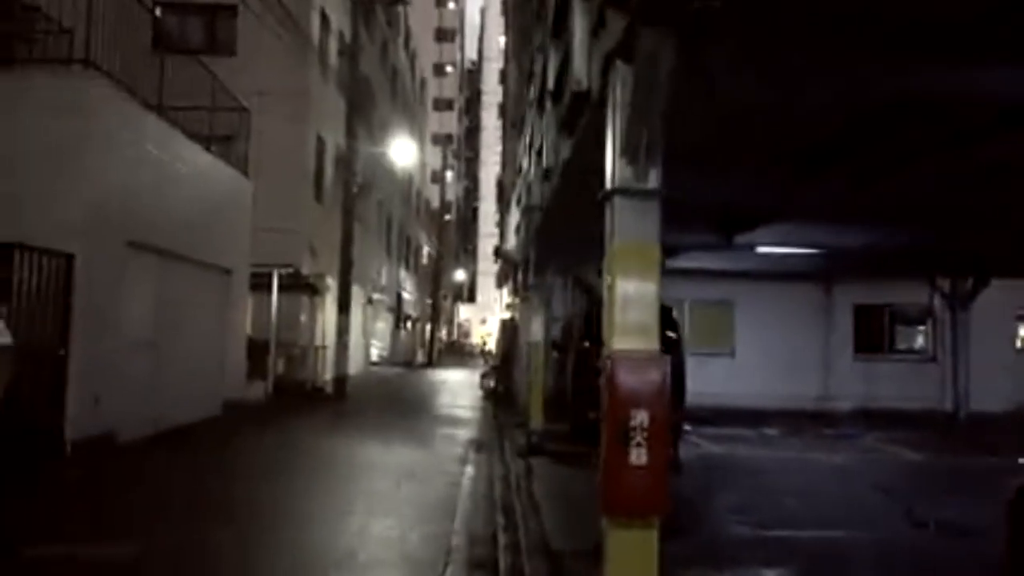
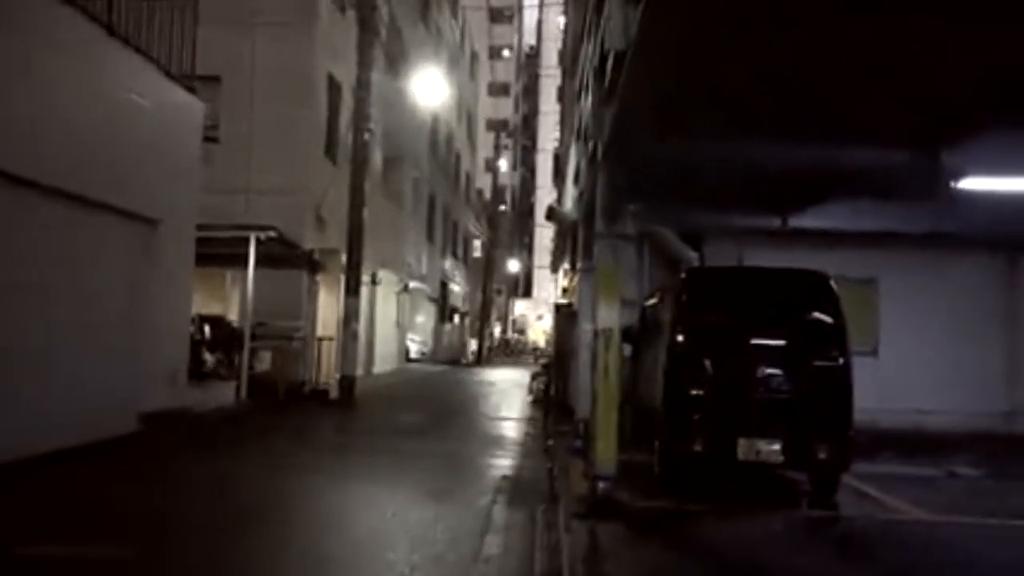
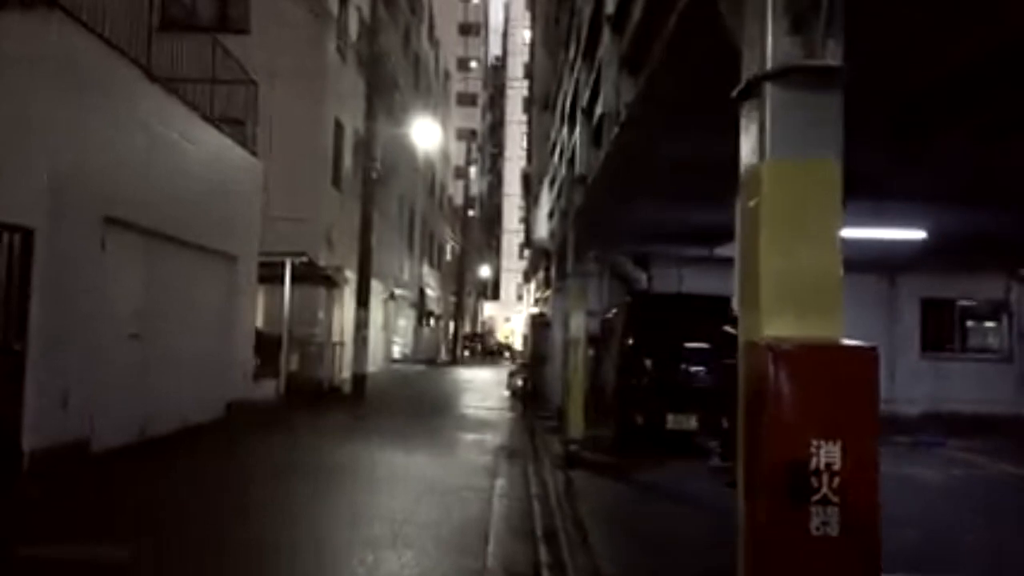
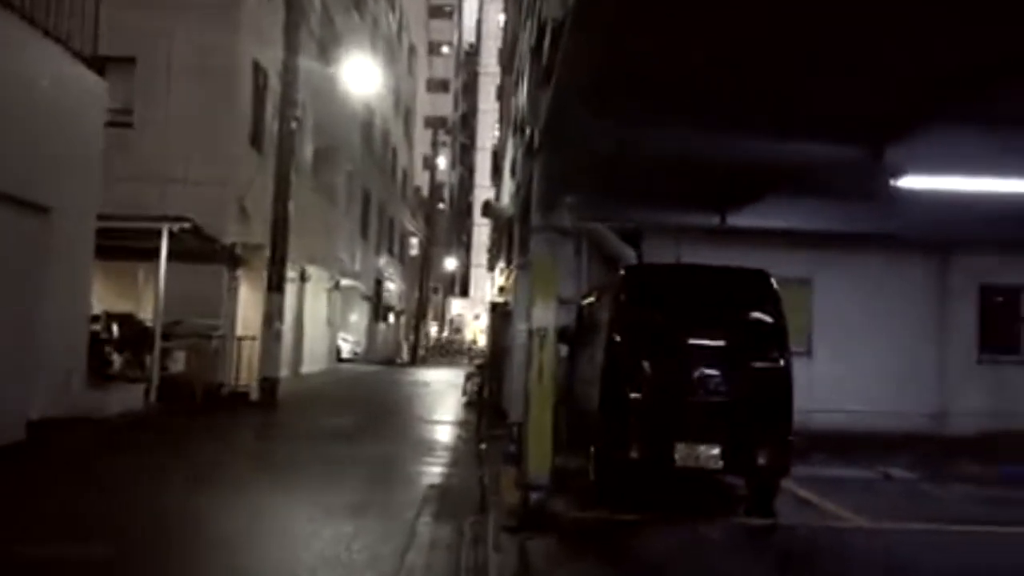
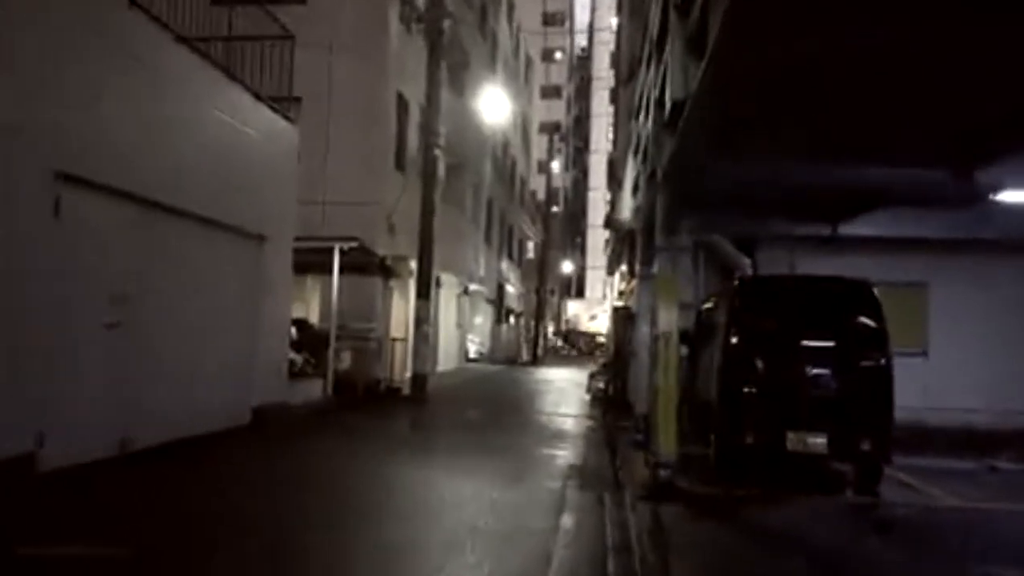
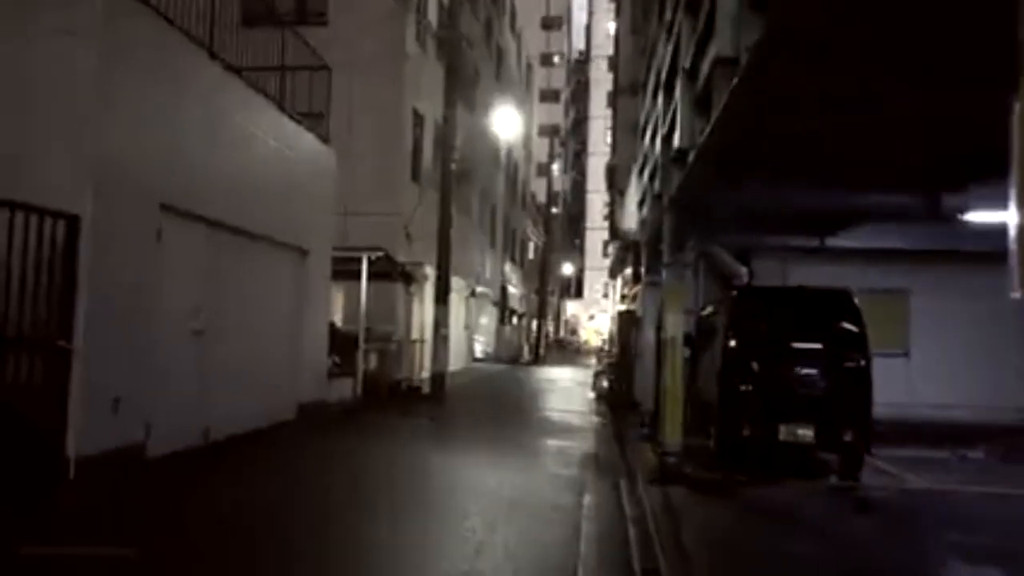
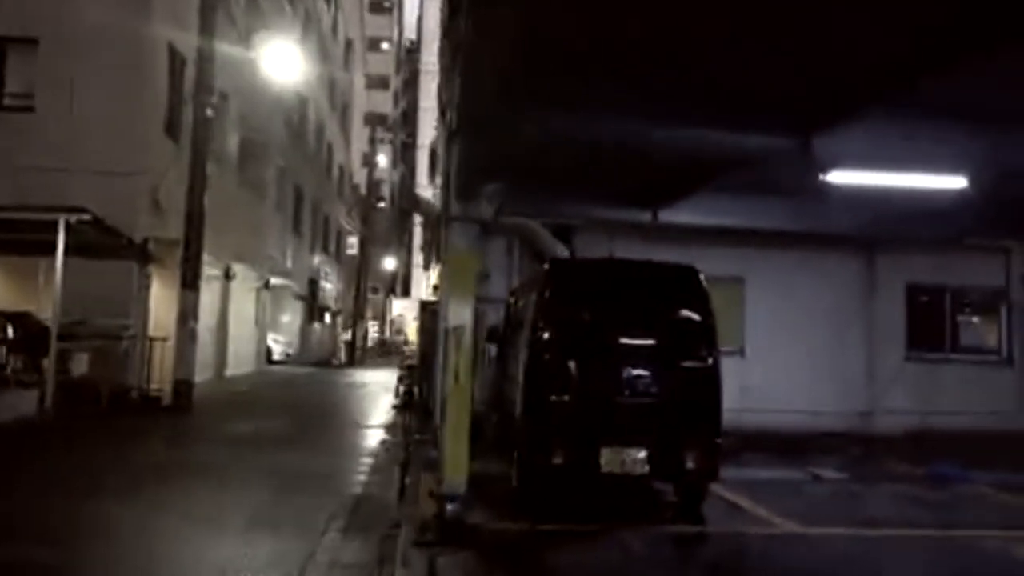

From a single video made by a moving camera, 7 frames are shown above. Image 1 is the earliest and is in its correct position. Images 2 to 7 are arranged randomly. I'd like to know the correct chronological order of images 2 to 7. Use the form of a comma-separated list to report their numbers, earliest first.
3, 6, 5, 2, 4, 7
